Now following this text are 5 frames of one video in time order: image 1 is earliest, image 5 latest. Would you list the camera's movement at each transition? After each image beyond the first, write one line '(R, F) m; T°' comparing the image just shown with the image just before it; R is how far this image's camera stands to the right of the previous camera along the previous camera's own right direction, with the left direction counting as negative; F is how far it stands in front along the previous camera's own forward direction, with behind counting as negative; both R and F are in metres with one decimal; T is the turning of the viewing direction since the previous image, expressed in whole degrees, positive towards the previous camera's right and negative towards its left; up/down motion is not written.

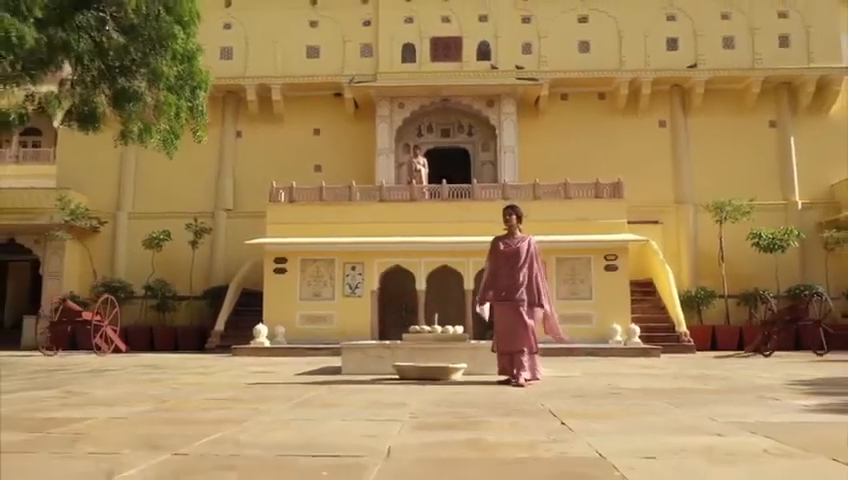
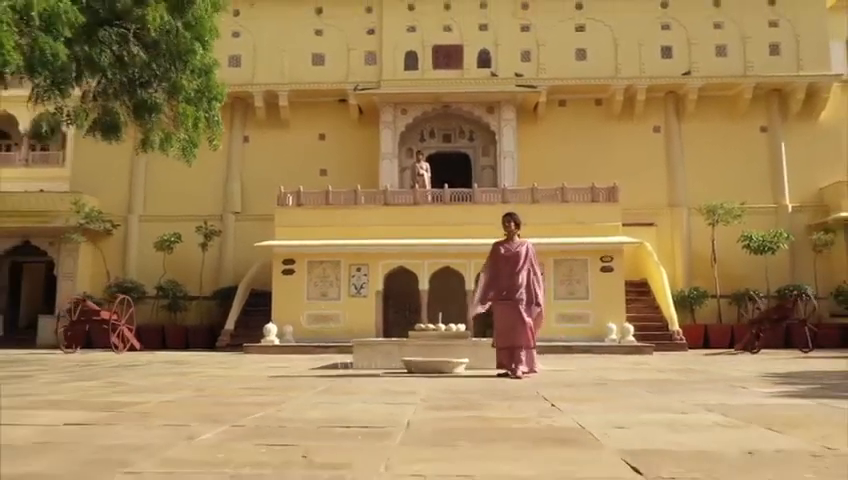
(0.0, -0.5) m; 0°
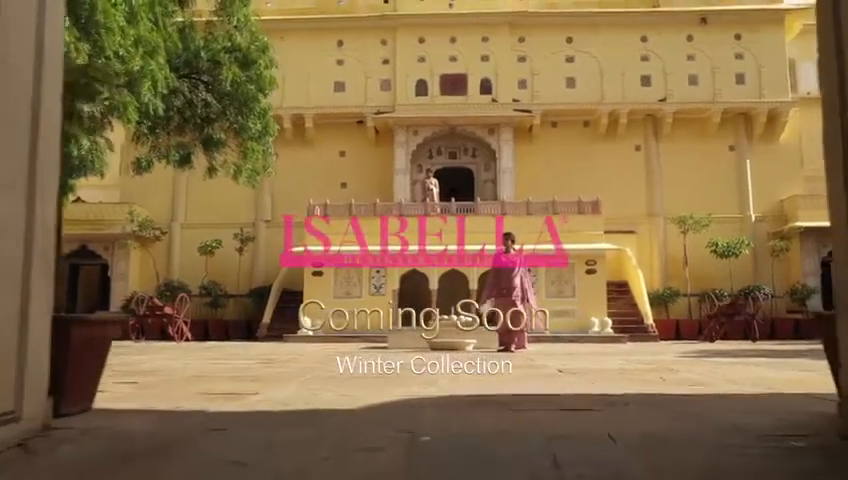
(-0.1, -2.3) m; 0°
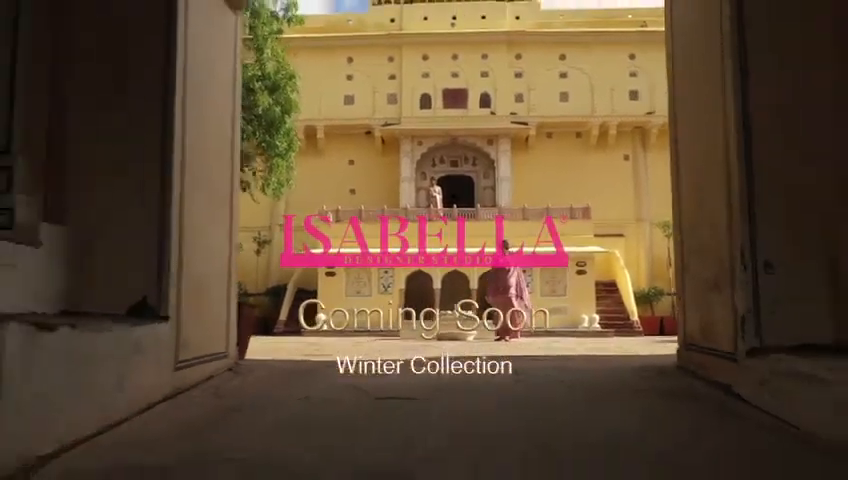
(-0.1, -1.5) m; 0°
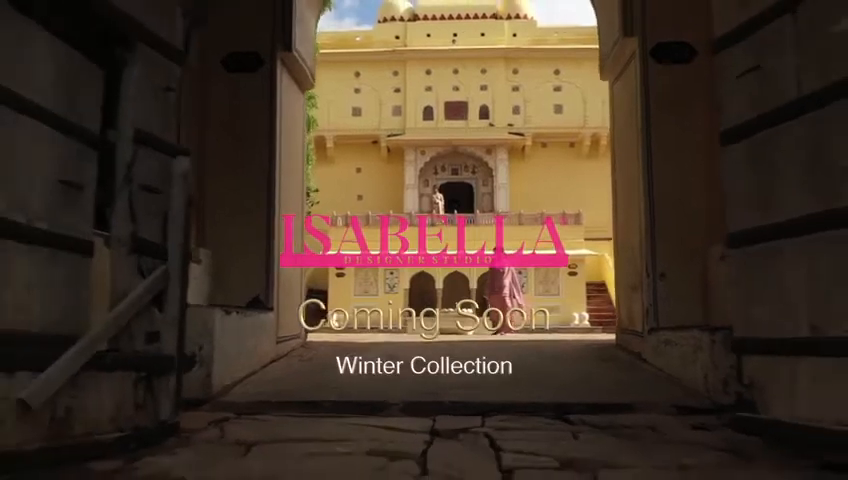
(-0.1, -1.4) m; 0°
